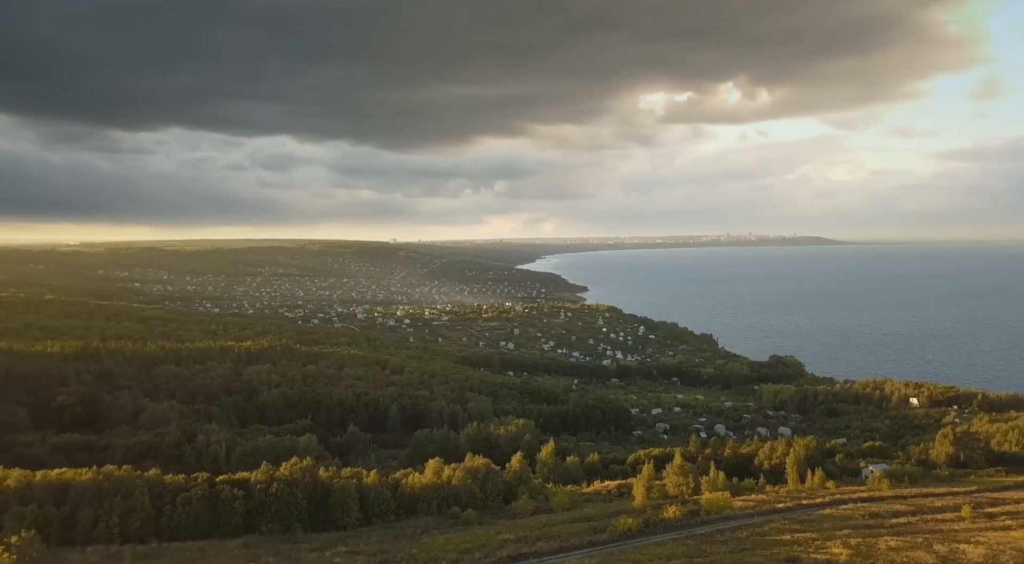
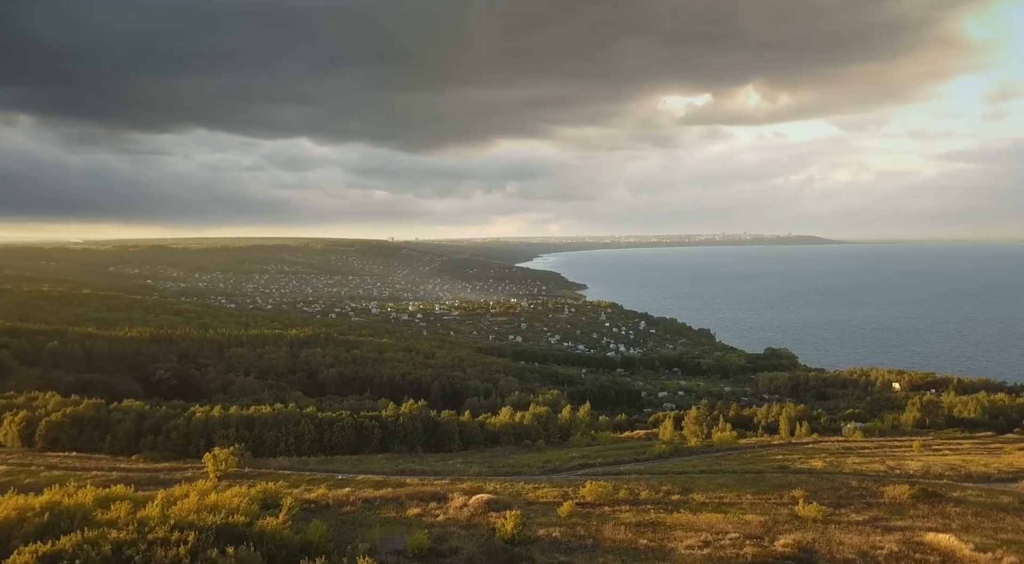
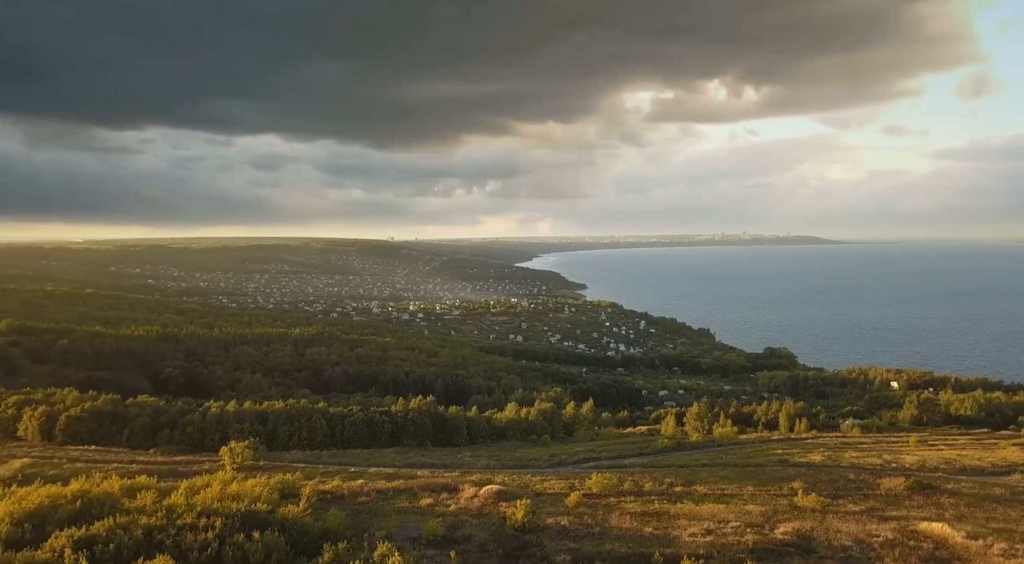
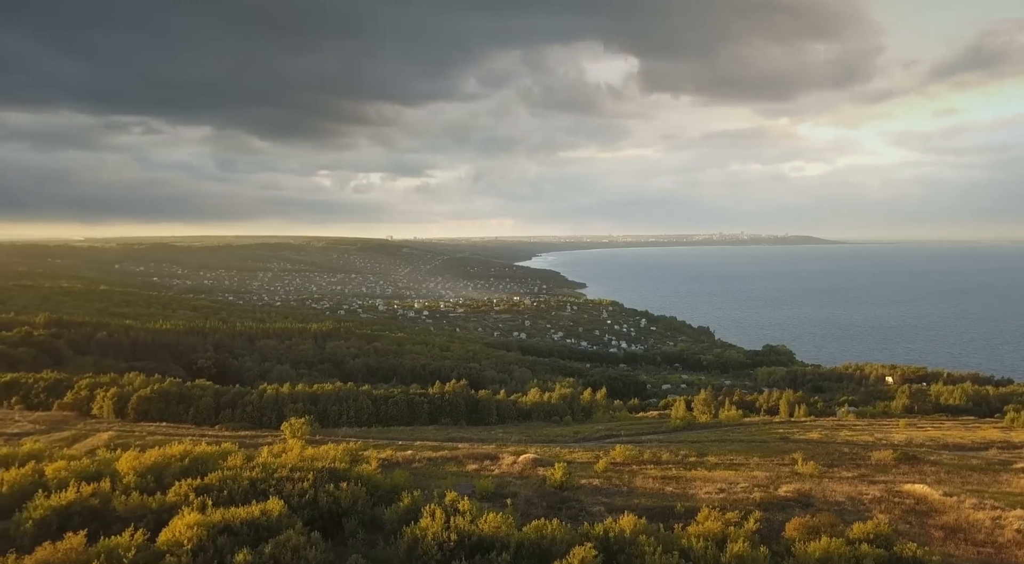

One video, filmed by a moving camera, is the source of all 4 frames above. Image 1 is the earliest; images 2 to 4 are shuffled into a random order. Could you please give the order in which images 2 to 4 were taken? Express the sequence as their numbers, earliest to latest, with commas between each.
2, 3, 4
